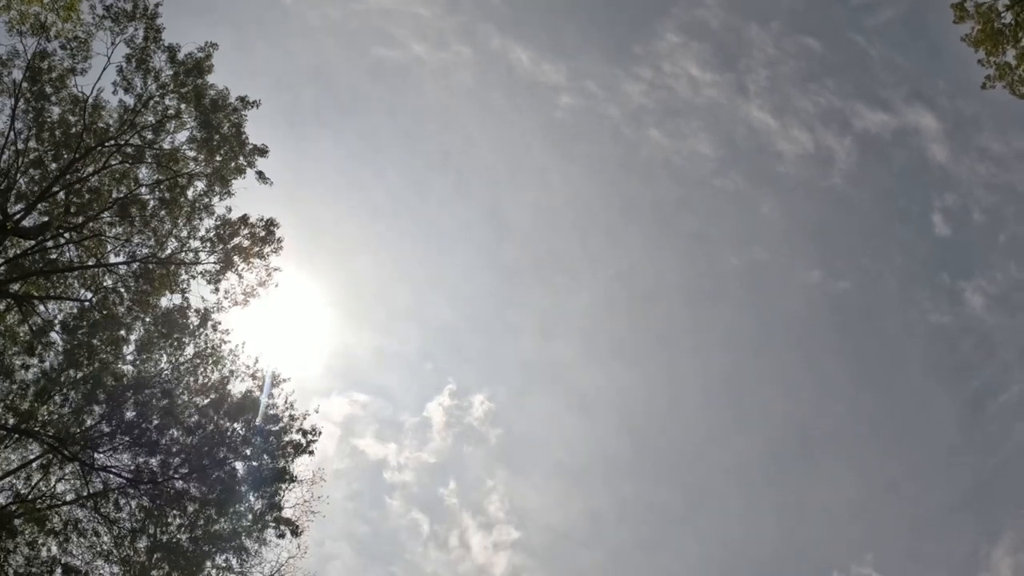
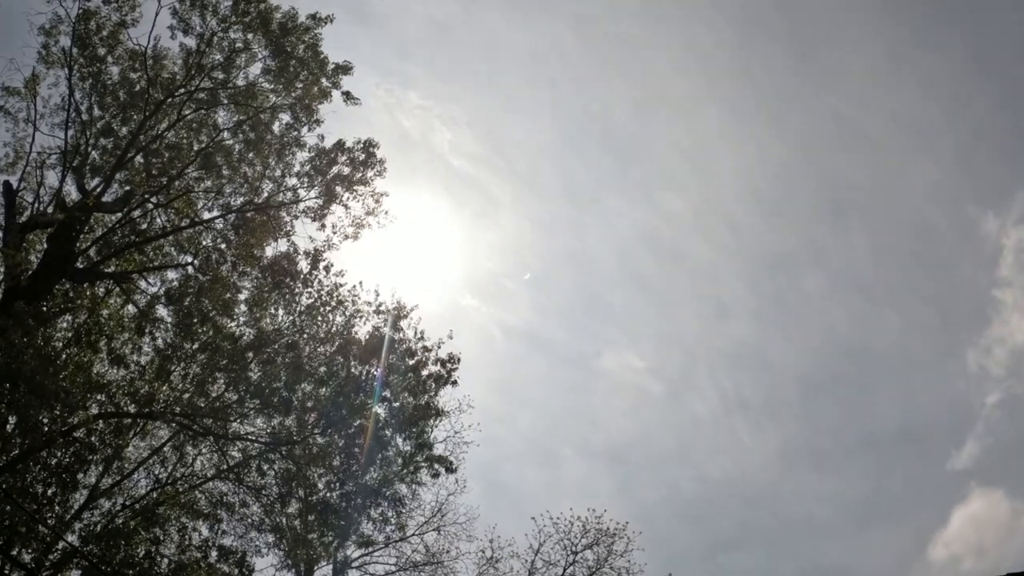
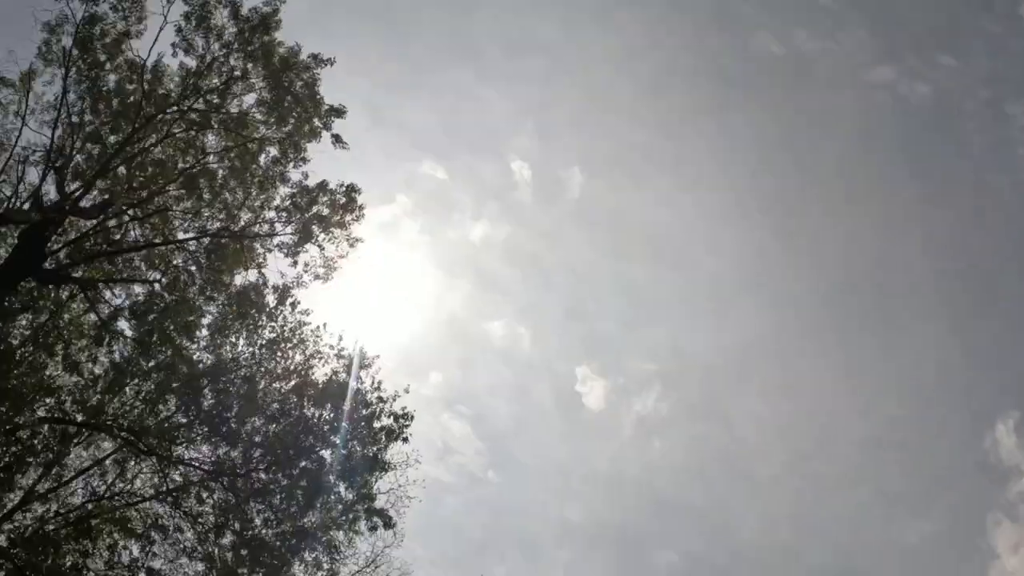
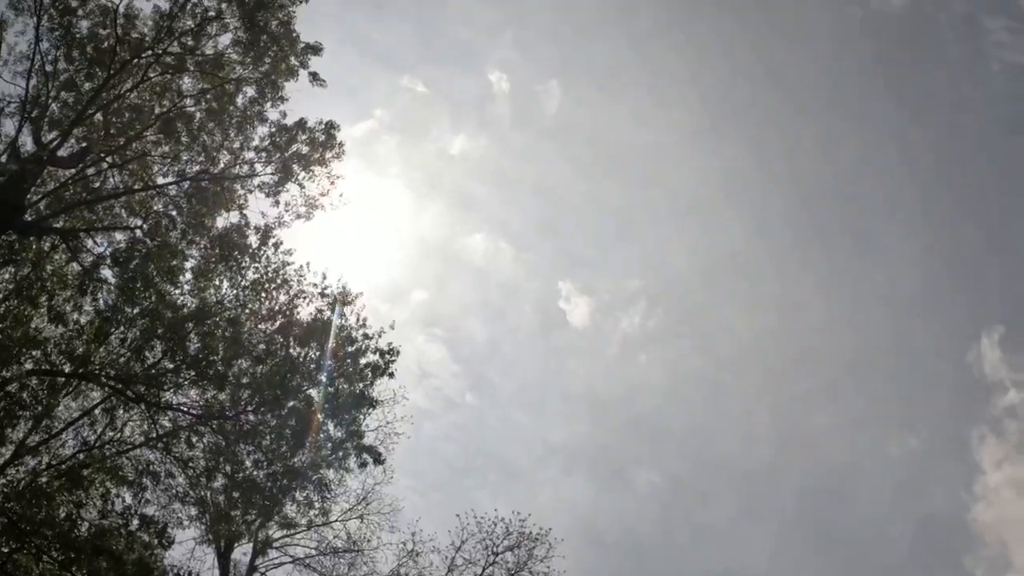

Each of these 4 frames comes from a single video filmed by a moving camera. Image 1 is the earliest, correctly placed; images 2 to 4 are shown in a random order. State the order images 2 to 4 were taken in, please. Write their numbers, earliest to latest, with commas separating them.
3, 4, 2
